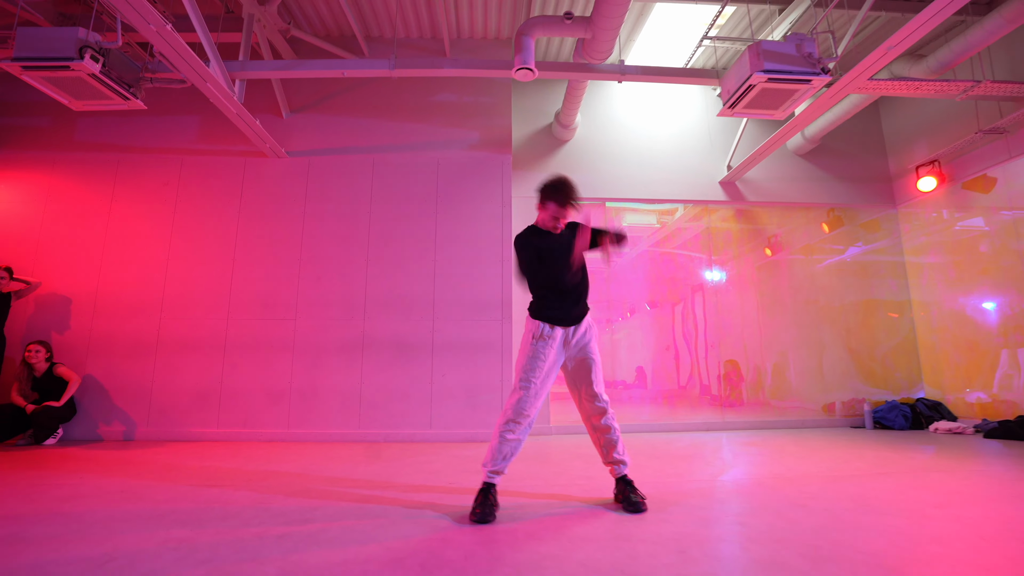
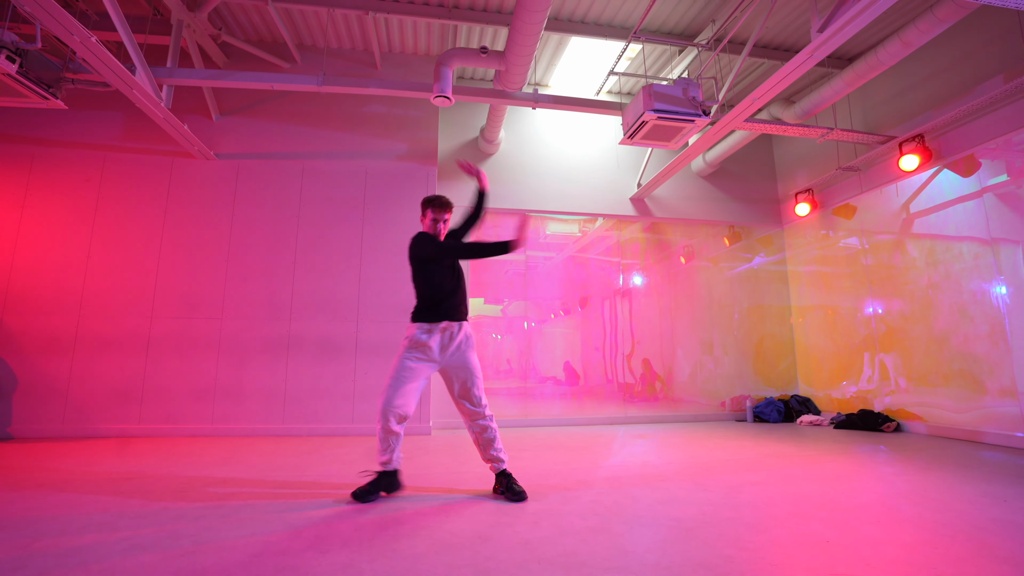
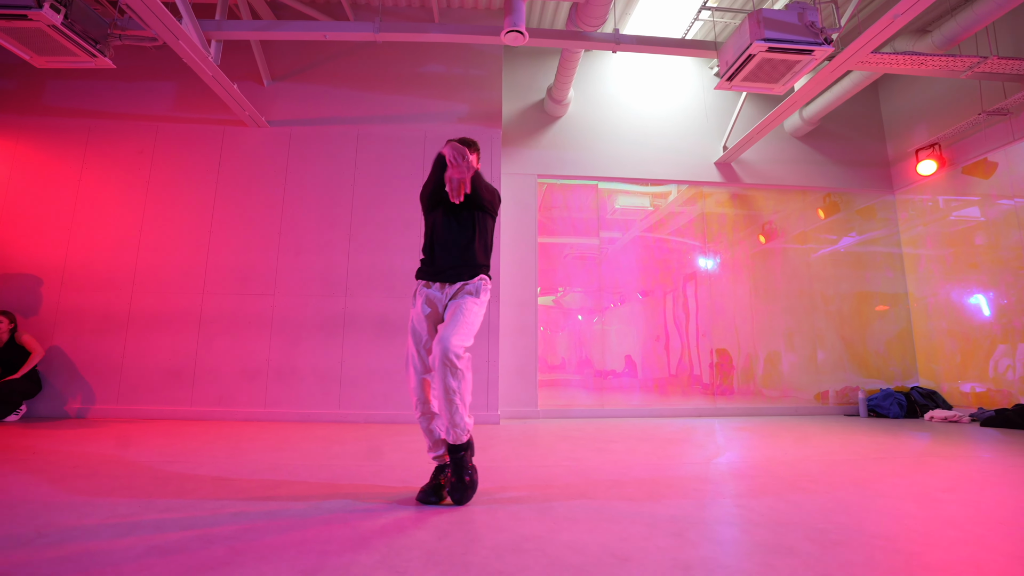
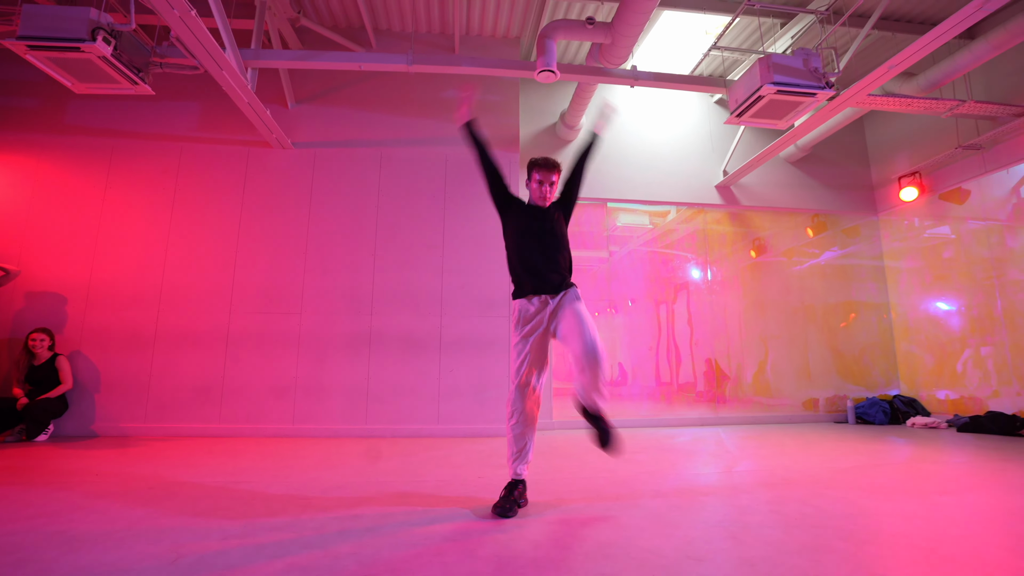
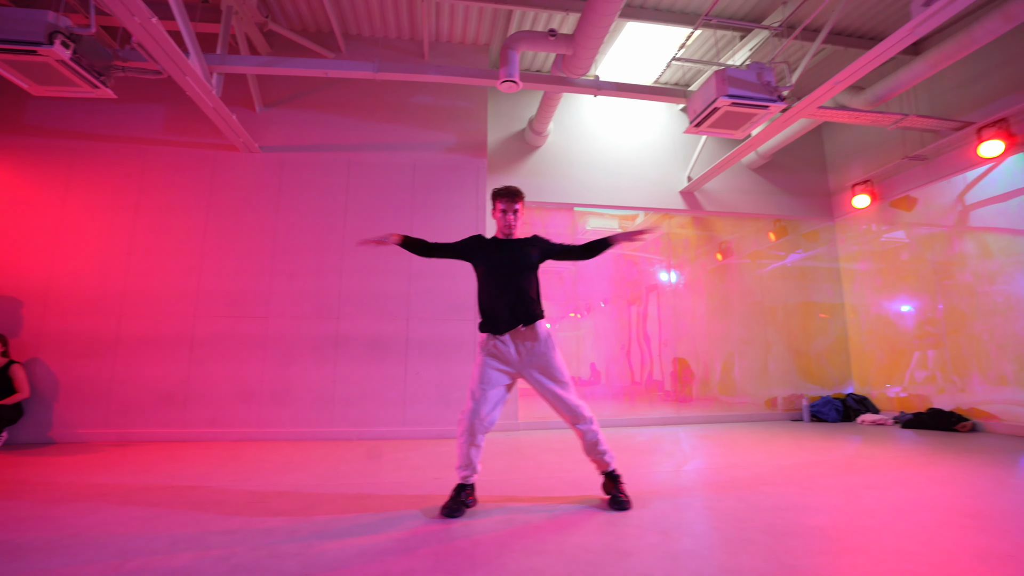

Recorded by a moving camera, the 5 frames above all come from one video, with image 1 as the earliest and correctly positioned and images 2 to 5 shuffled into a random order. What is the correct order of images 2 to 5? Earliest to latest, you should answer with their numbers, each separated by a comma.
3, 4, 5, 2
